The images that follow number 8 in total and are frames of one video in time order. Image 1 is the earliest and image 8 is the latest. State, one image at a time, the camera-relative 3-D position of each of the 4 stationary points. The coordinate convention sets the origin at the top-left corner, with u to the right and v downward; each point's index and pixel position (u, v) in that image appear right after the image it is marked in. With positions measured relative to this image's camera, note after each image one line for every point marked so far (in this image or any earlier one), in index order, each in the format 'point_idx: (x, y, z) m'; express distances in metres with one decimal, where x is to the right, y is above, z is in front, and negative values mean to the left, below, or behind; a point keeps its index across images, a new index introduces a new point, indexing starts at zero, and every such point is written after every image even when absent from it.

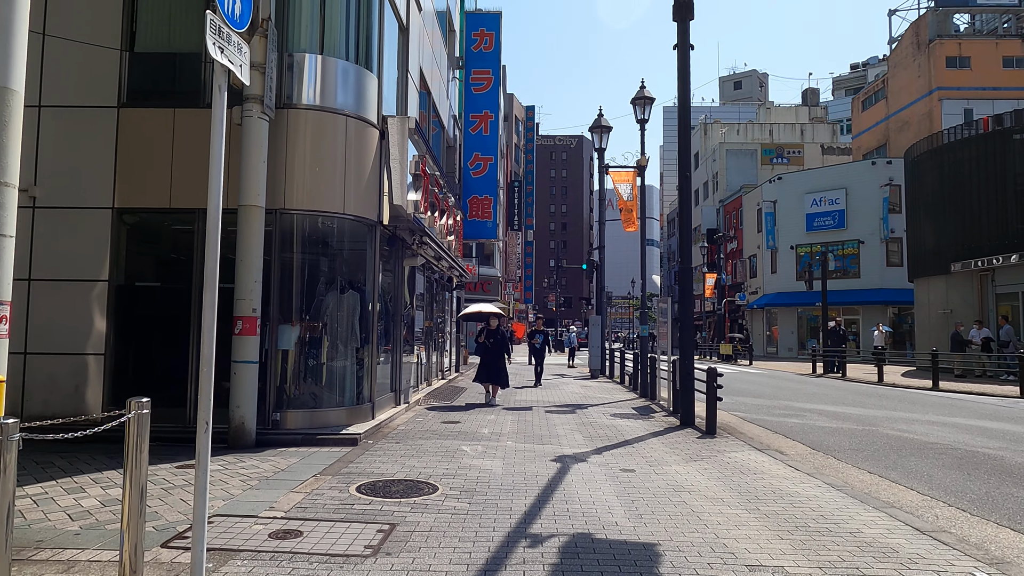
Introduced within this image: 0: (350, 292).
0: (-2.5, -0.1, +10.1) m
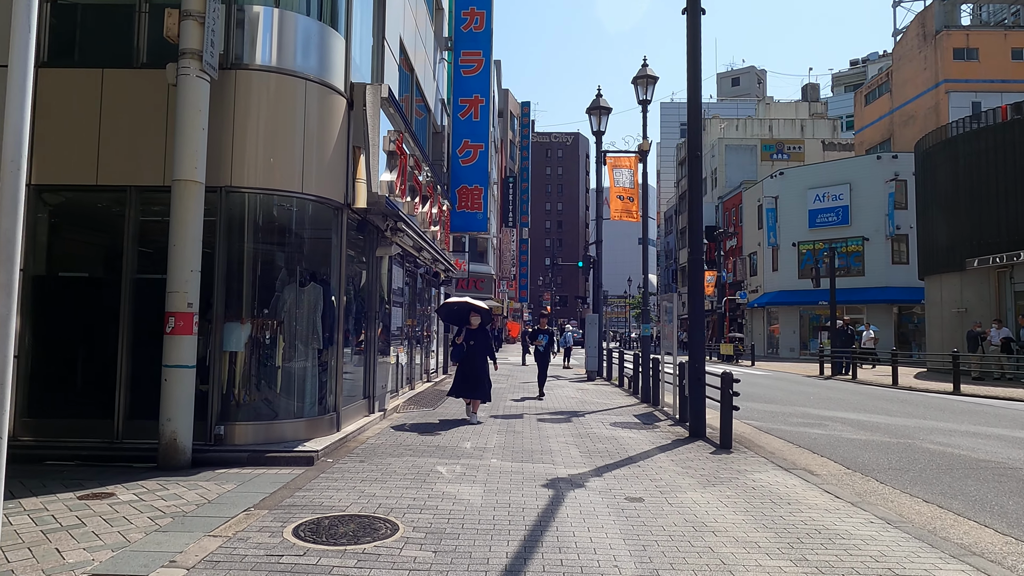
0: (-2.7, 0.0, +8.8) m
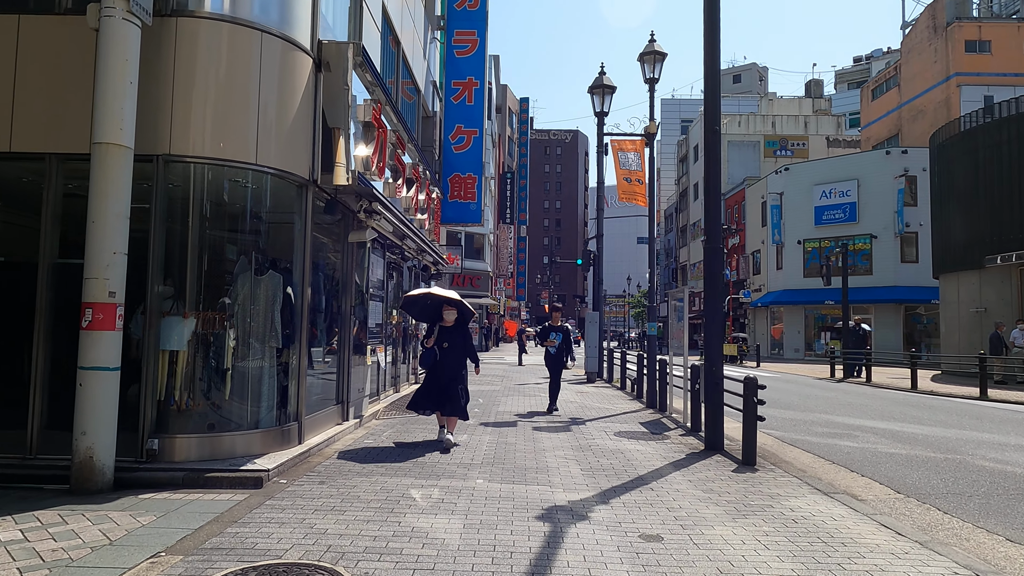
0: (-2.8, +0.2, +7.5) m
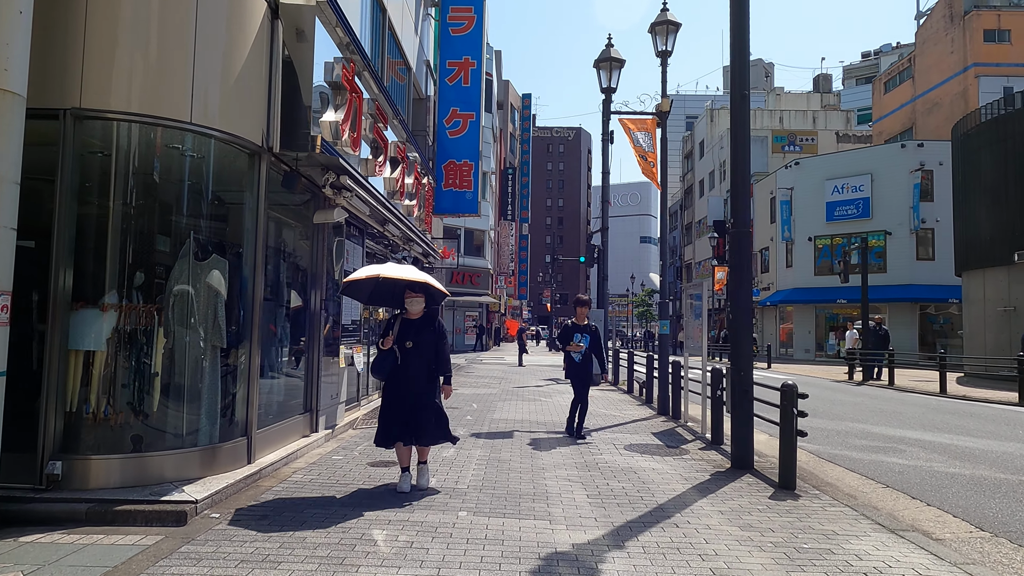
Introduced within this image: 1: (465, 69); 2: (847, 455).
0: (-2.8, +0.3, +6.3) m
1: (-1.2, +5.7, +17.3) m
2: (+4.3, -2.2, +8.5) m
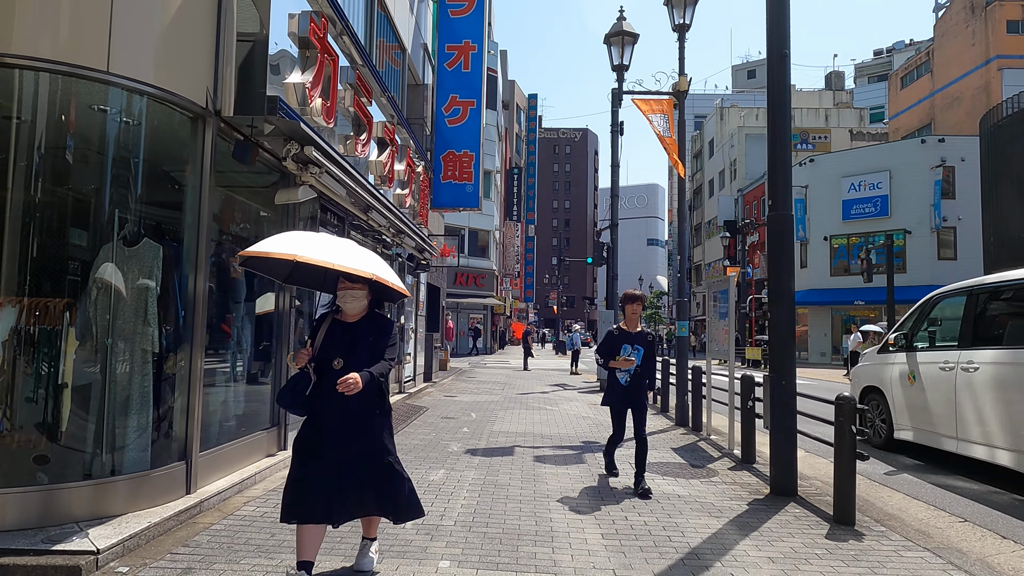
0: (-2.9, +0.3, +5.1) m
1: (-1.1, +5.7, +16.2) m
2: (+4.3, -2.1, +7.3) m
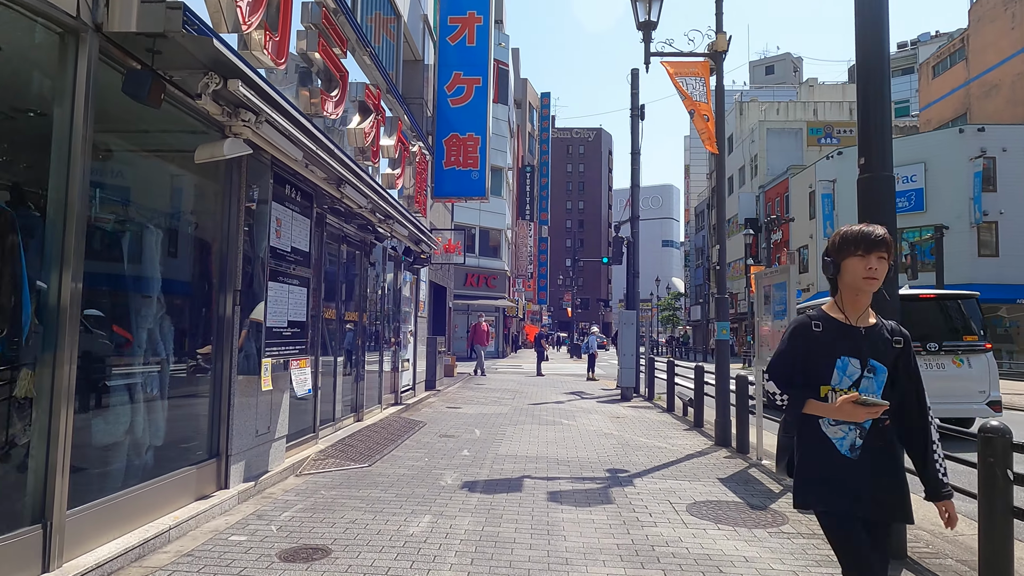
0: (-2.8, +0.4, +3.6) m
1: (-0.9, +5.8, +14.6) m
2: (+4.4, -2.0, +5.6) m
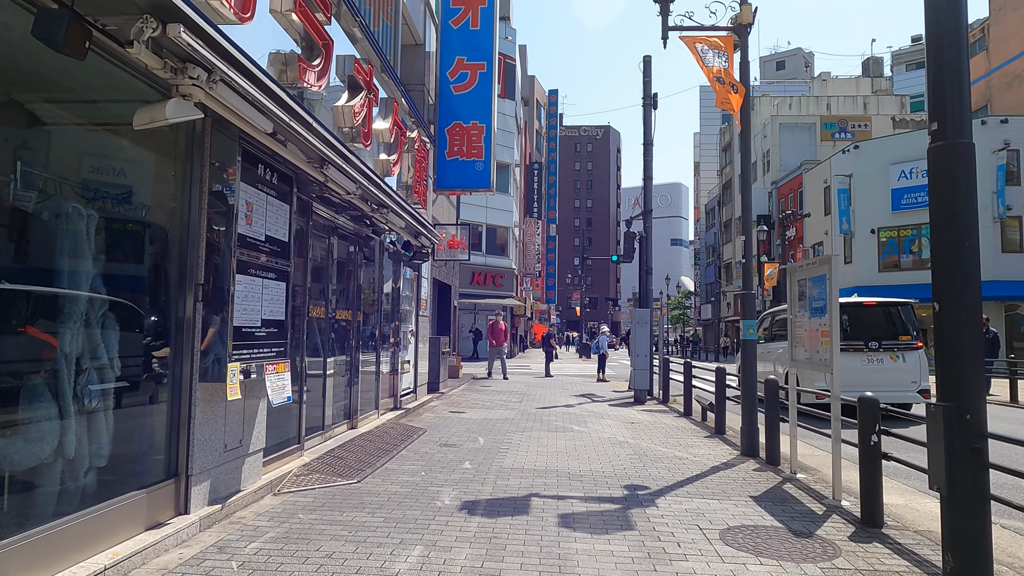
0: (-2.8, +0.5, +2.8) m
1: (-0.8, +5.8, +13.8) m
2: (+4.4, -1.9, +4.7) m
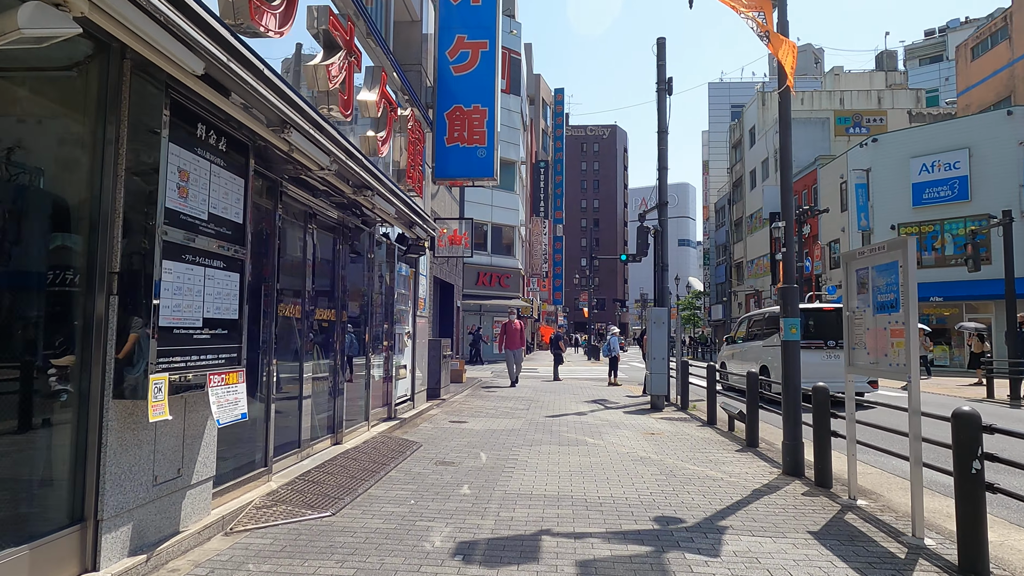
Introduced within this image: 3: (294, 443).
0: (-2.8, +0.5, +1.7) m
1: (-0.7, +5.9, +12.7) m
2: (+4.4, -1.8, +3.6) m
3: (-2.2, -1.6, +7.1) m
